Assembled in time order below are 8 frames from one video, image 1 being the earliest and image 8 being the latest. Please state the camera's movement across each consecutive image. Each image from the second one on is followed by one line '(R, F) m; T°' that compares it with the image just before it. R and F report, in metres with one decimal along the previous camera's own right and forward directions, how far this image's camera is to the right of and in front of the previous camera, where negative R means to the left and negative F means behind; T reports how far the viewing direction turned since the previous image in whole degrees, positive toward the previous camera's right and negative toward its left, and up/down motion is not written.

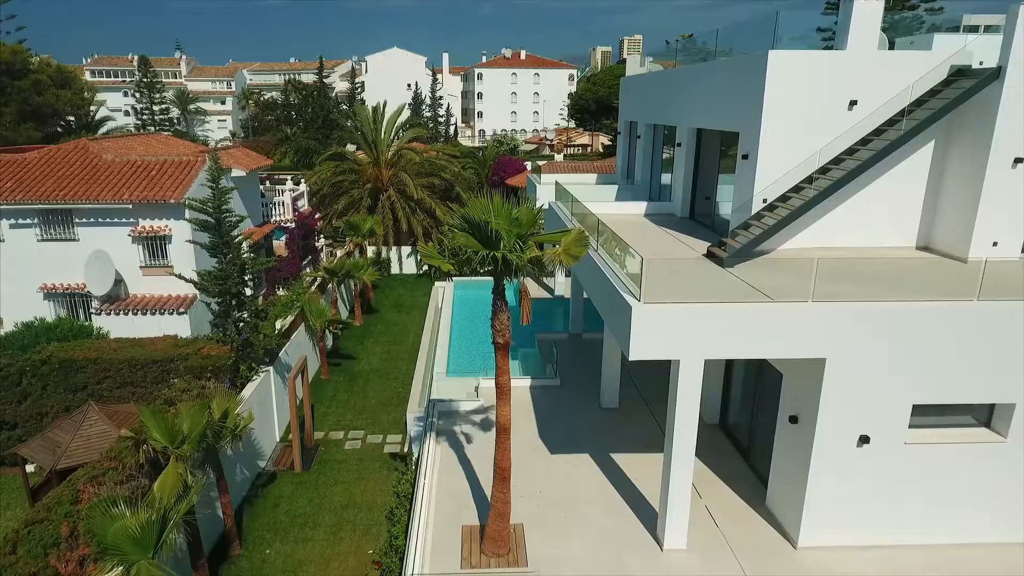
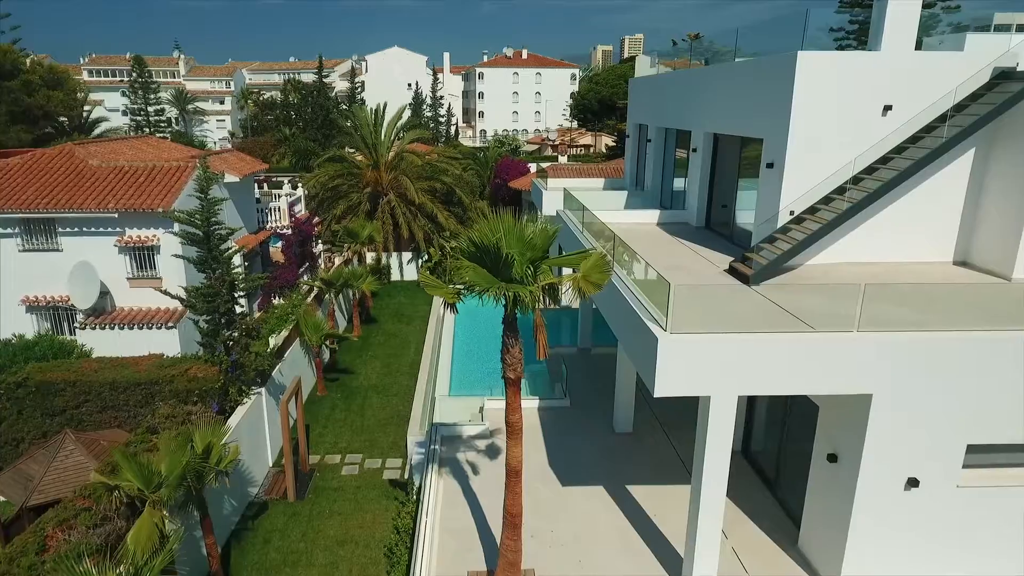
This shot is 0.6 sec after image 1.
(-0.1, +0.8) m; 0°
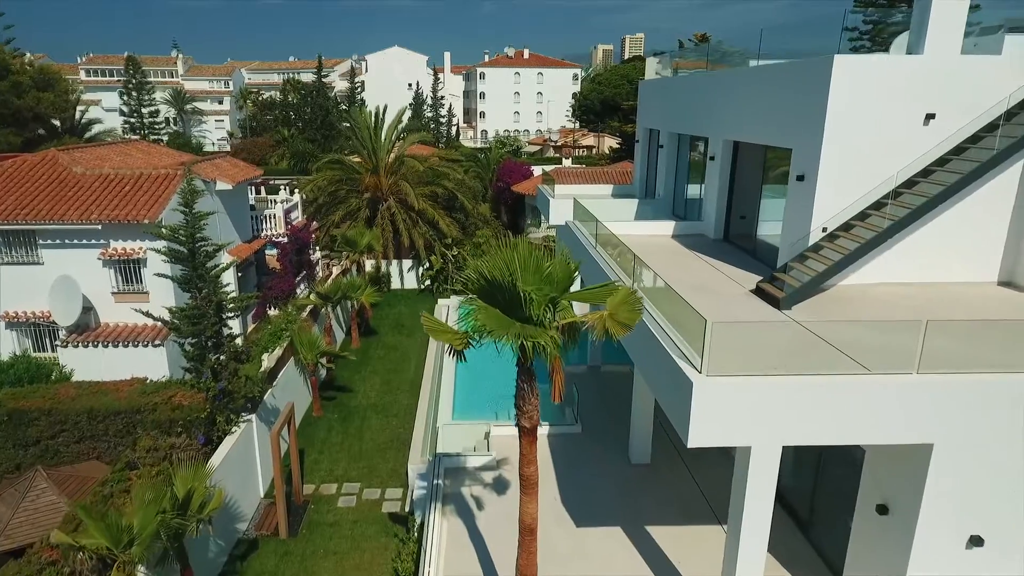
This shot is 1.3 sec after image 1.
(-0.2, +0.8) m; 0°
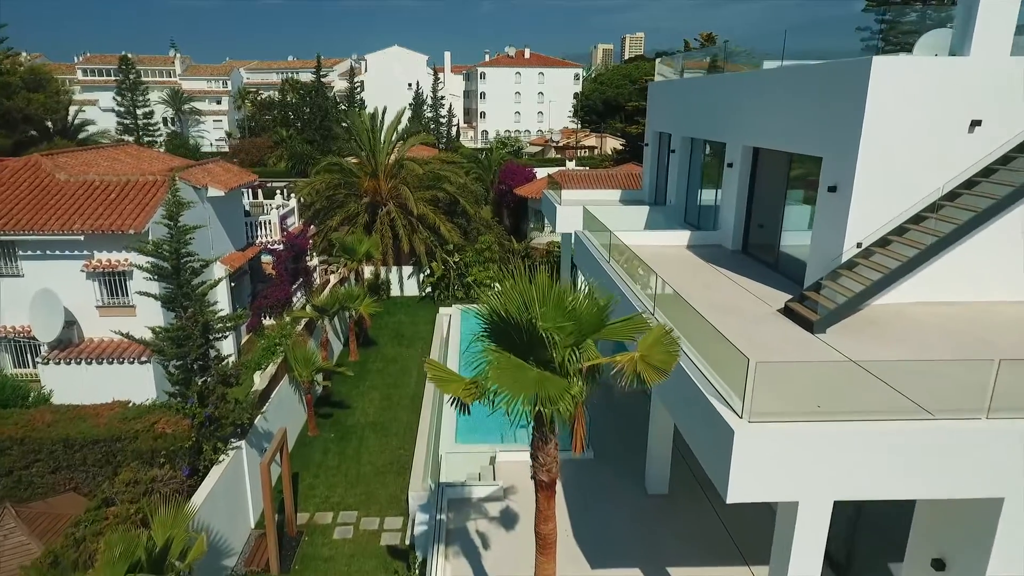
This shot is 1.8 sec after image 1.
(-0.1, +0.8) m; 0°
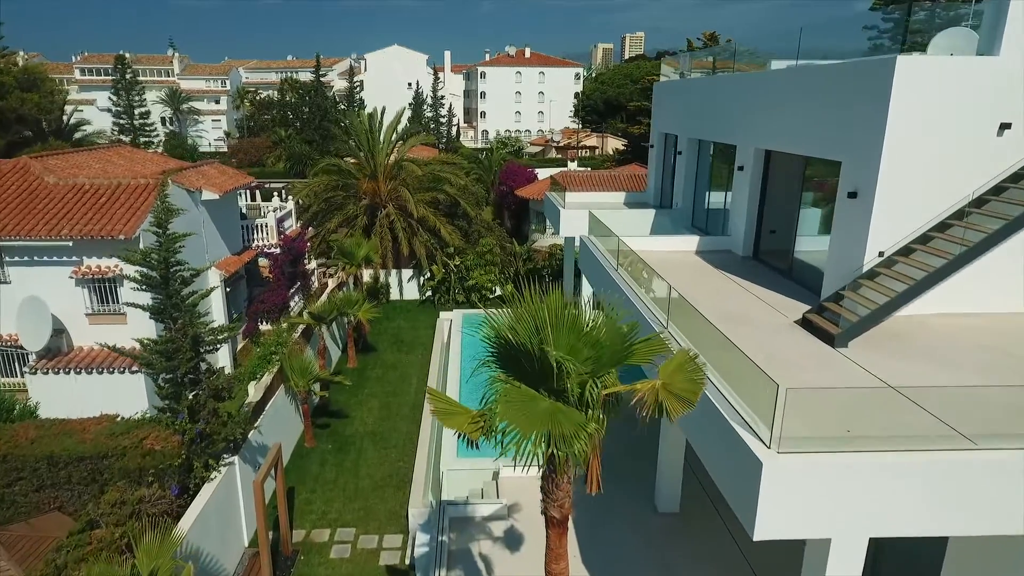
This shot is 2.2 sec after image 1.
(-0.1, +0.4) m; 0°
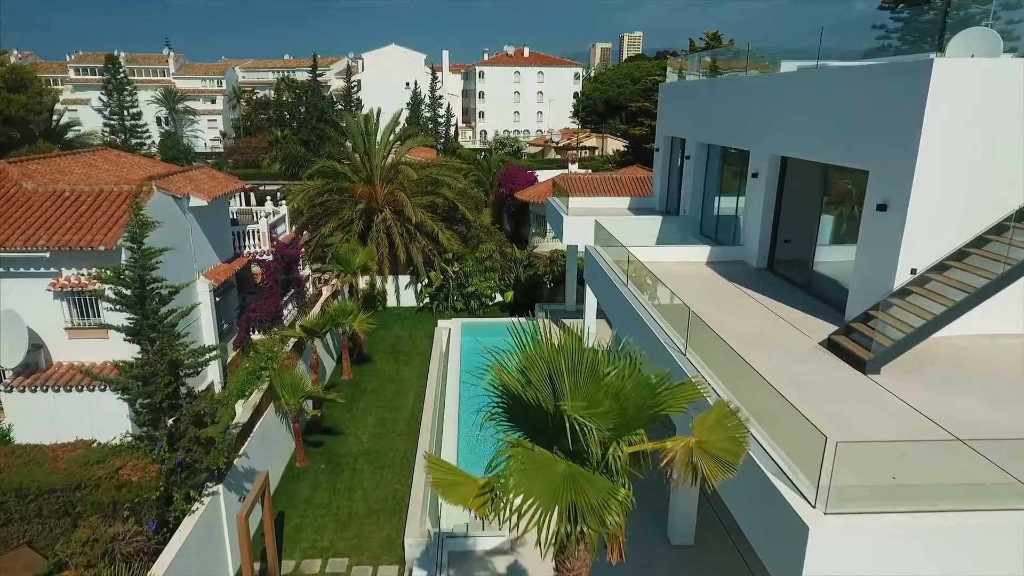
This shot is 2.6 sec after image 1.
(-0.1, +0.7) m; 0°
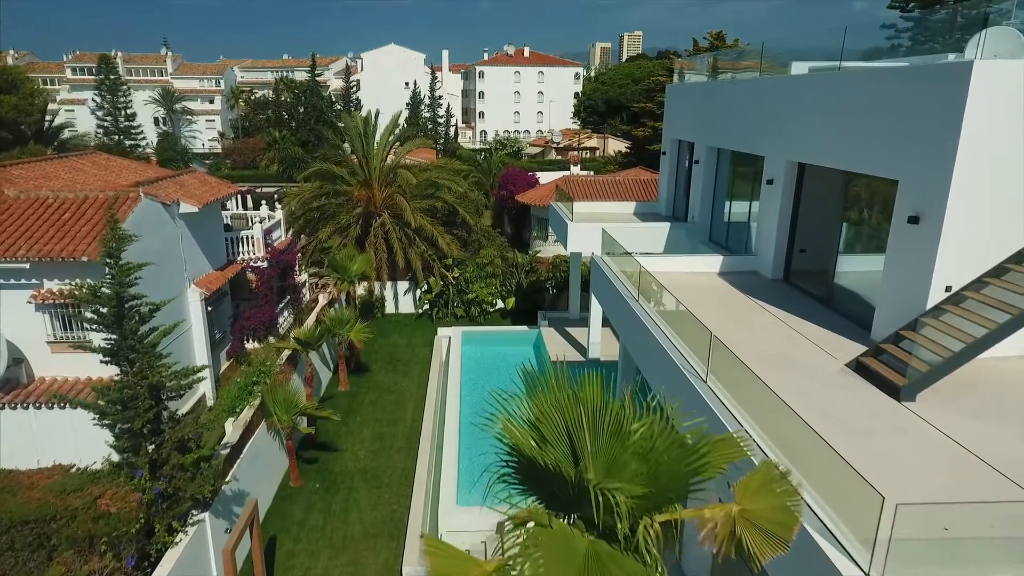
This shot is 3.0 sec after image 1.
(-0.1, +0.6) m; 0°
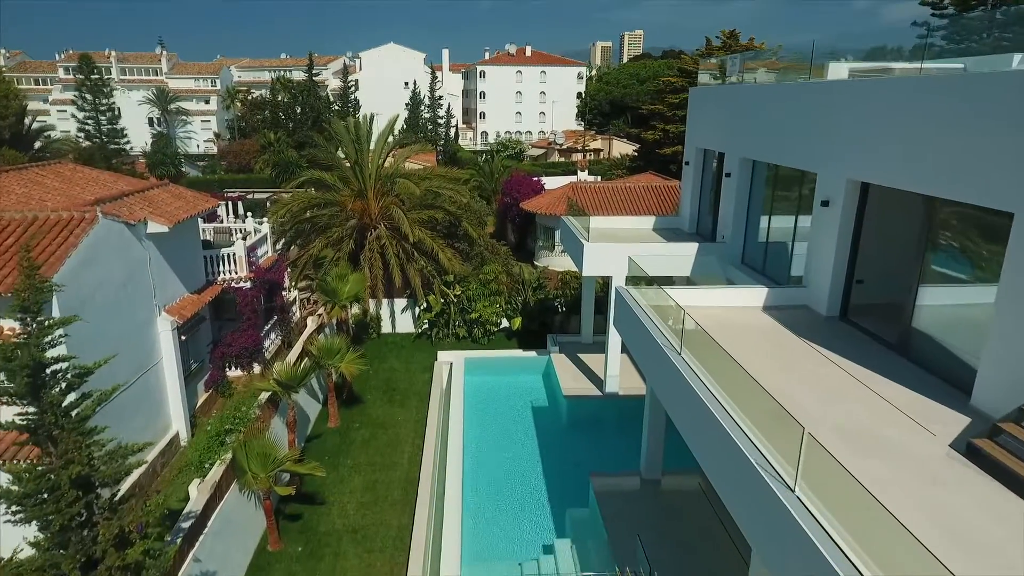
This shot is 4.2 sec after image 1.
(-0.2, +1.7) m; 0°
